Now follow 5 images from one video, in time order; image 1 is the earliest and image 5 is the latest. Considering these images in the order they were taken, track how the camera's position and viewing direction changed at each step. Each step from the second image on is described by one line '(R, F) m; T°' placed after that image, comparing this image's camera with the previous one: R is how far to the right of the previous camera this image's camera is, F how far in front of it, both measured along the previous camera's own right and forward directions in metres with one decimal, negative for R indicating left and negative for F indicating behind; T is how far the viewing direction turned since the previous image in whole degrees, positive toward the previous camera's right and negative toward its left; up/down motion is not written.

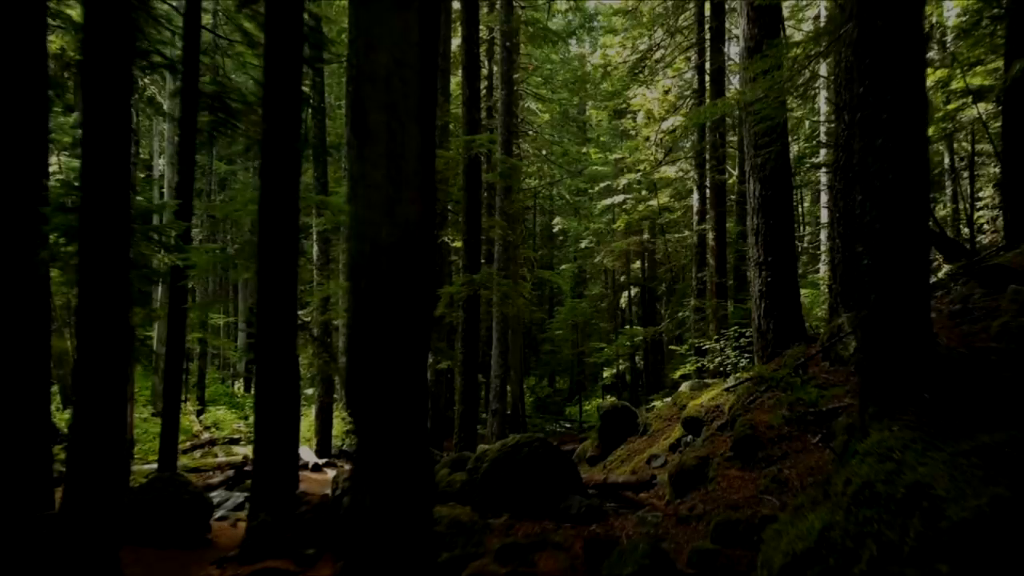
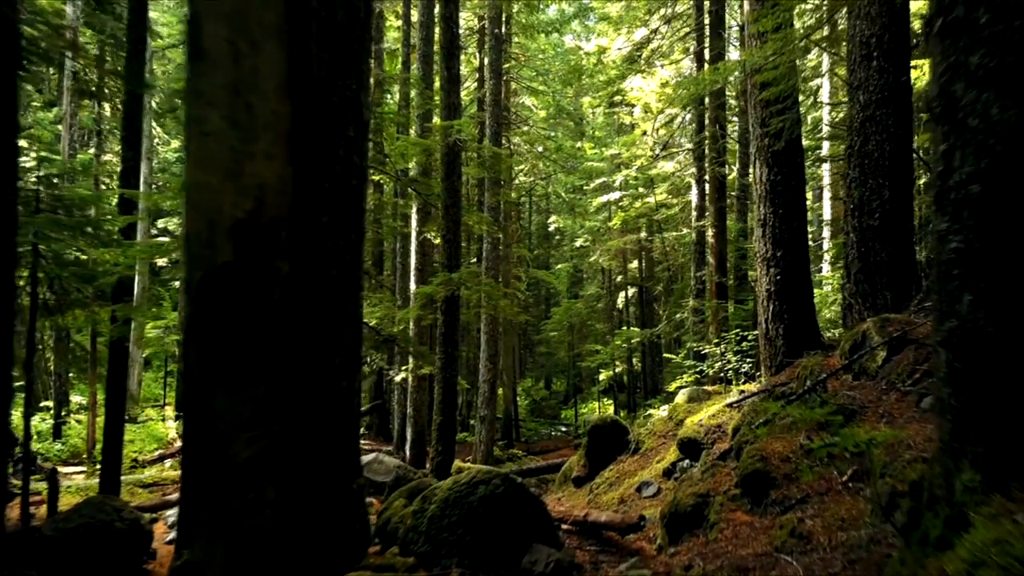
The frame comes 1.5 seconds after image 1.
(+0.3, +1.0) m; 0°
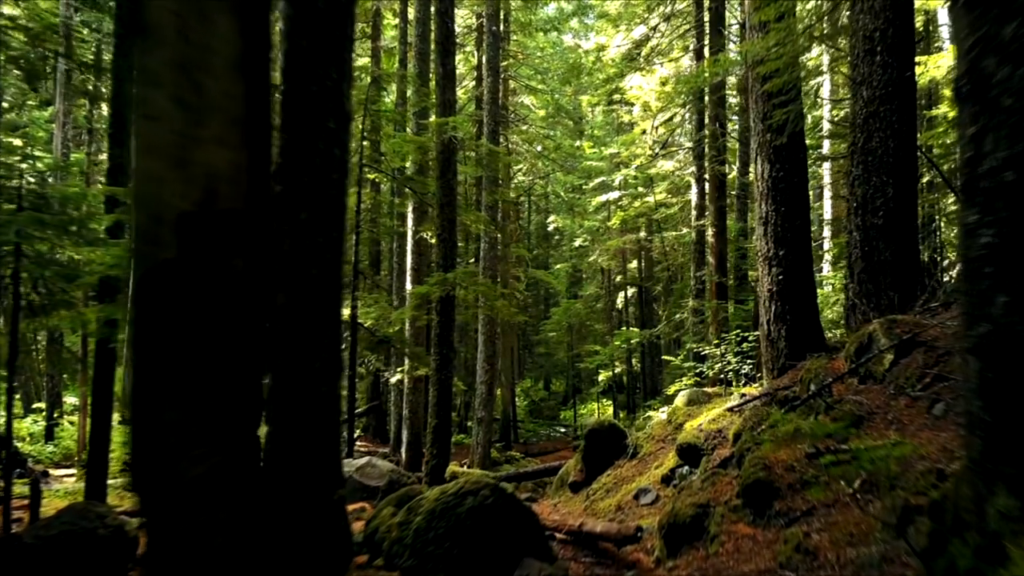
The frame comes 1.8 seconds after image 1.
(+0.1, +0.2) m; 0°
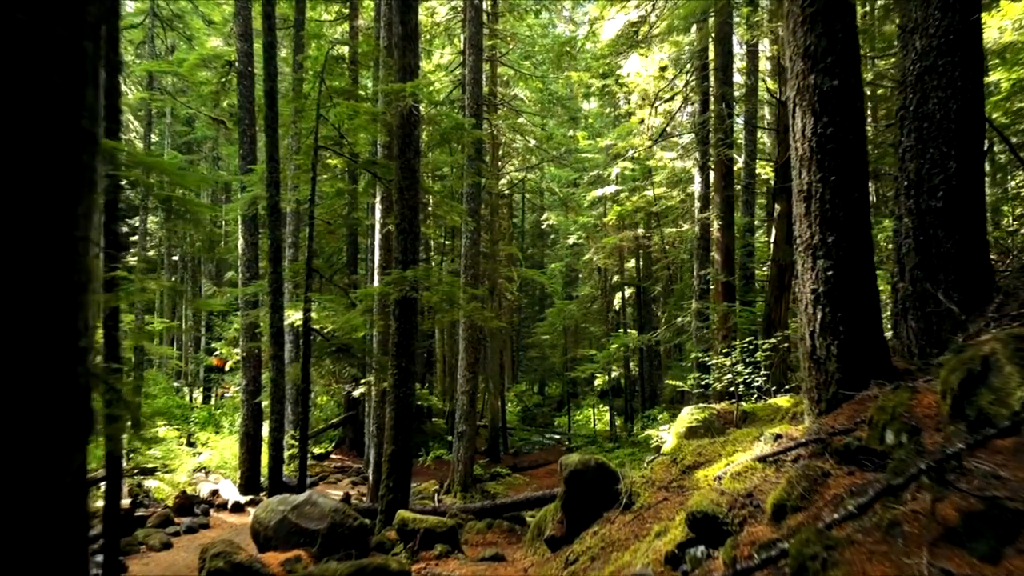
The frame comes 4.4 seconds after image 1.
(+0.4, +1.7) m; 0°
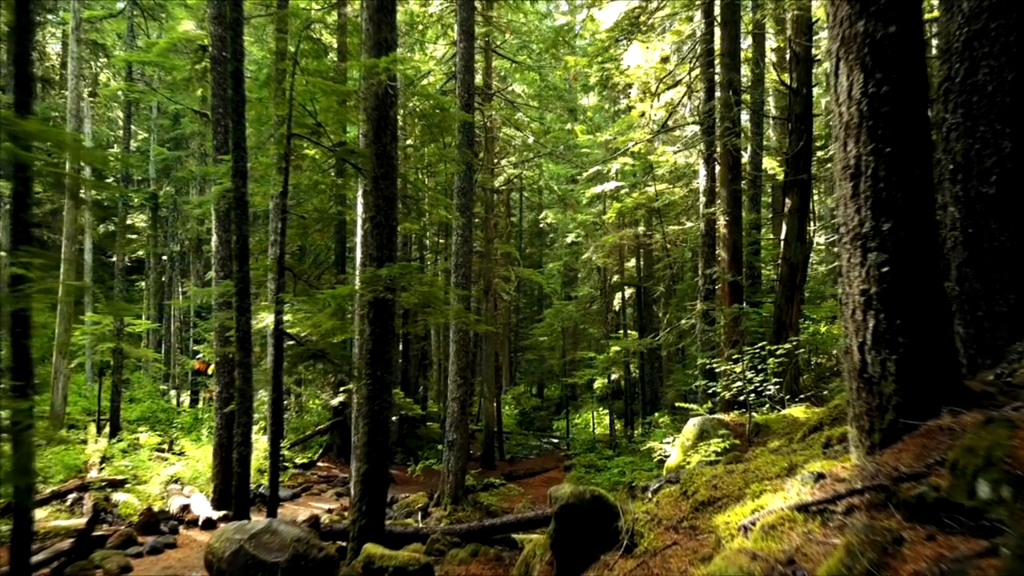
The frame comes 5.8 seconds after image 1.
(+0.2, +0.9) m; 0°
